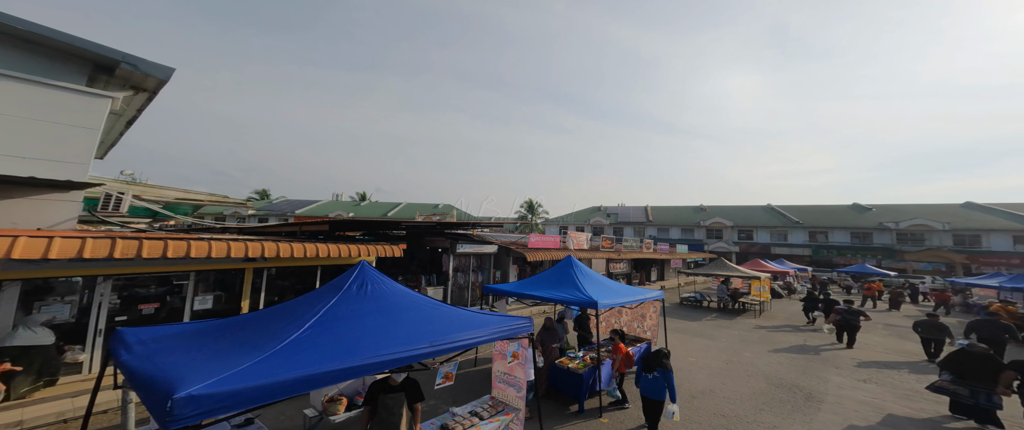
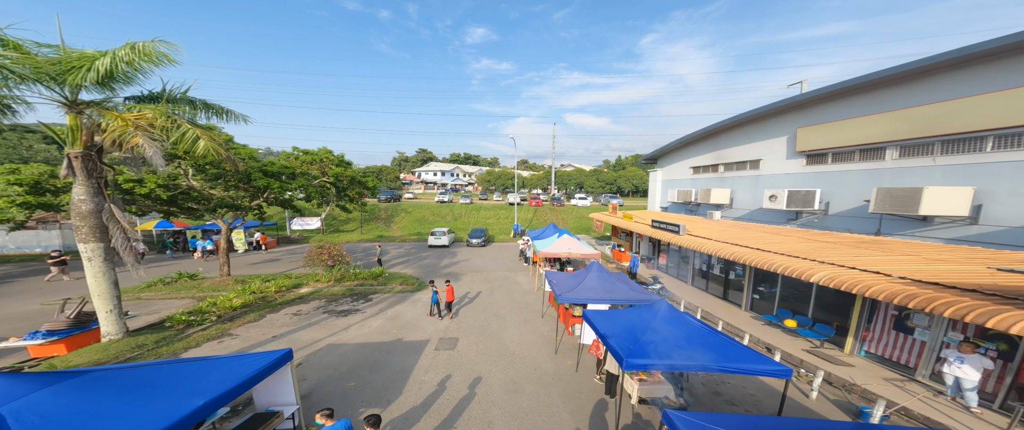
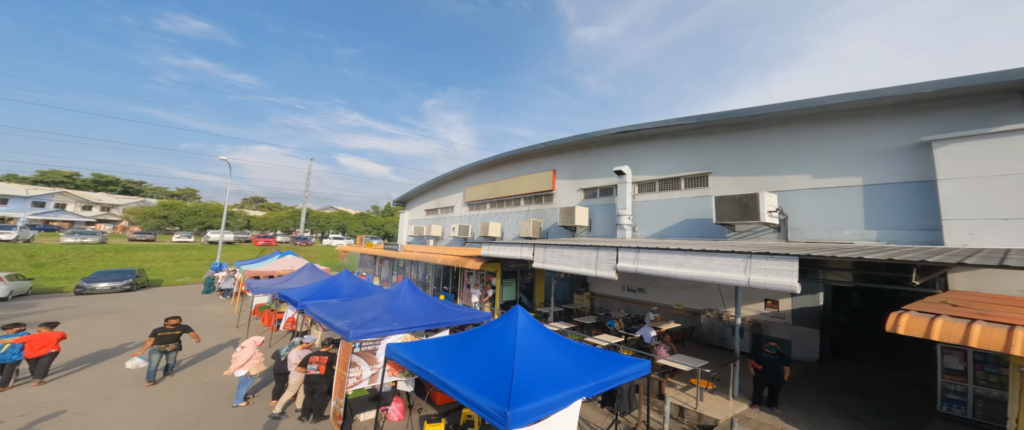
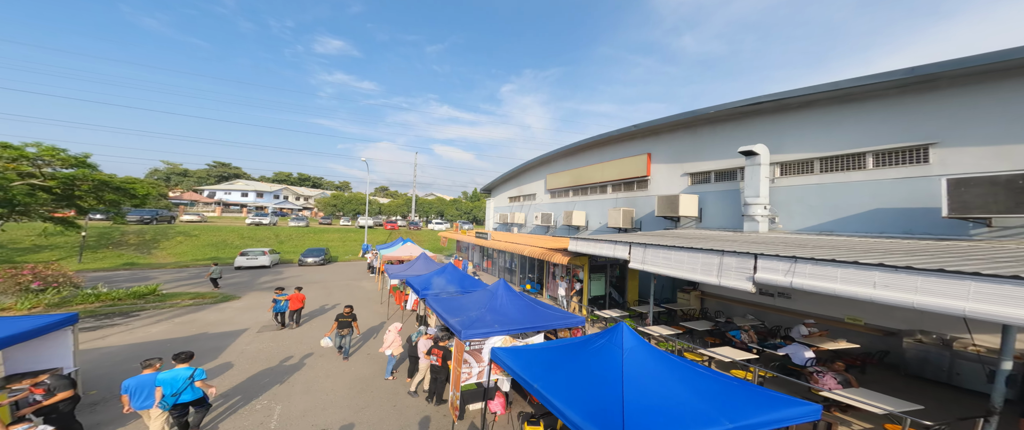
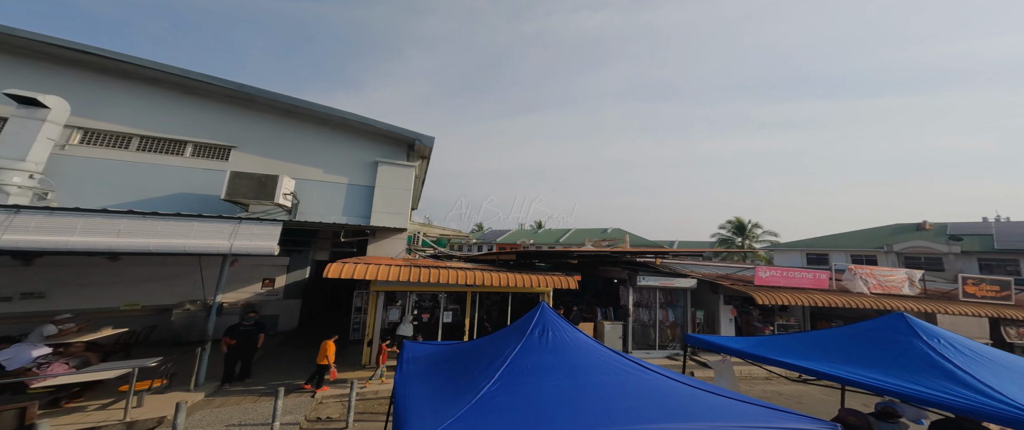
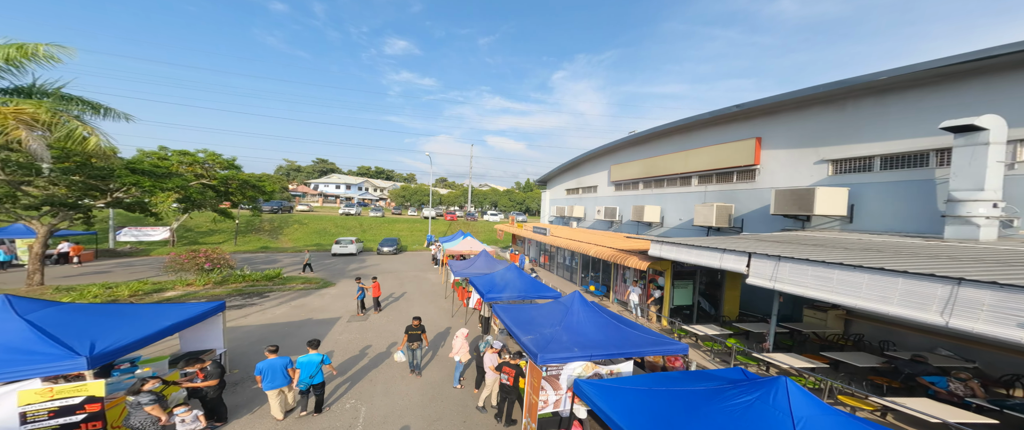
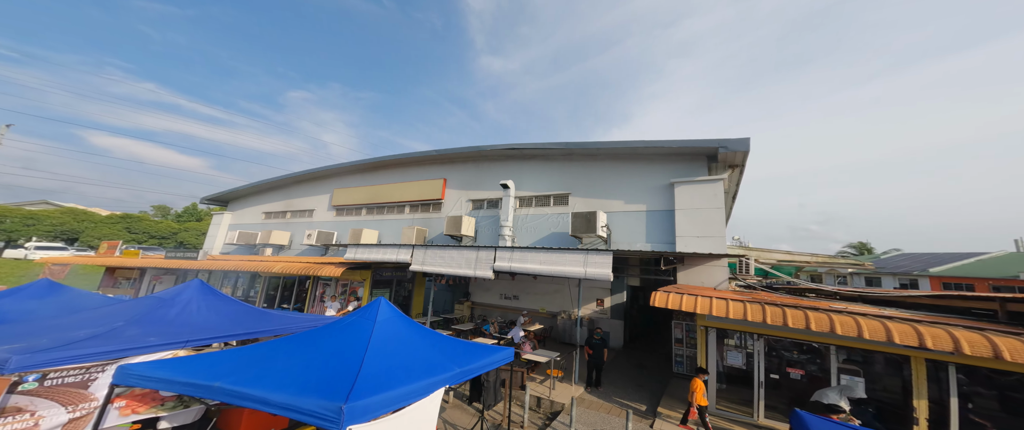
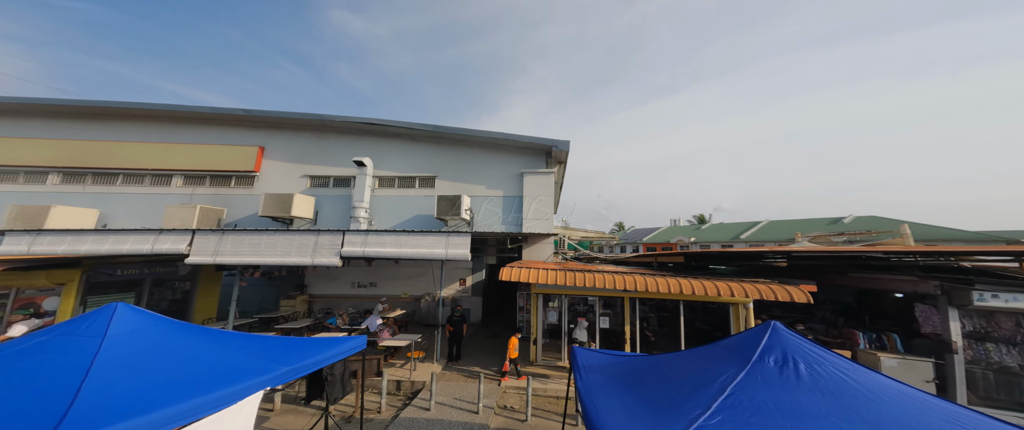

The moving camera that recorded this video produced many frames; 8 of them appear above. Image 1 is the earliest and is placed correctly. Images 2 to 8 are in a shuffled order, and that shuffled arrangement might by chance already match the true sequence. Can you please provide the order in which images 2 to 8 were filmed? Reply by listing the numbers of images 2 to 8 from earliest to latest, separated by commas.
5, 8, 7, 3, 4, 6, 2
